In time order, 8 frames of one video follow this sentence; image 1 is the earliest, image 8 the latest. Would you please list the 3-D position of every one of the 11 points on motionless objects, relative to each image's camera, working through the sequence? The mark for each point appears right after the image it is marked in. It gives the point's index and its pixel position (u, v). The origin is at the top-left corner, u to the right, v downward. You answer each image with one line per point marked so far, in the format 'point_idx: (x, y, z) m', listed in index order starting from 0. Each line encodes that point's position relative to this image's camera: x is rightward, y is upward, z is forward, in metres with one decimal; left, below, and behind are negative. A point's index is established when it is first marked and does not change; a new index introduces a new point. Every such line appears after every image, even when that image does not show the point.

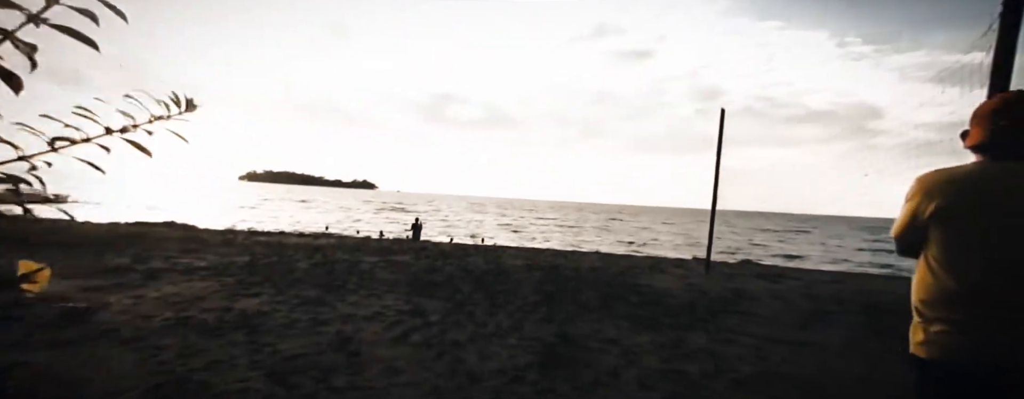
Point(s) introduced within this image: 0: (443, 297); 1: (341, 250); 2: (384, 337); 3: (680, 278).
0: (-1.4, -1.9, +13.0) m
1: (-5.0, -1.4, +19.1) m
2: (-1.8, -1.9, +9.4) m
3: (+4.3, -2.0, +16.9) m
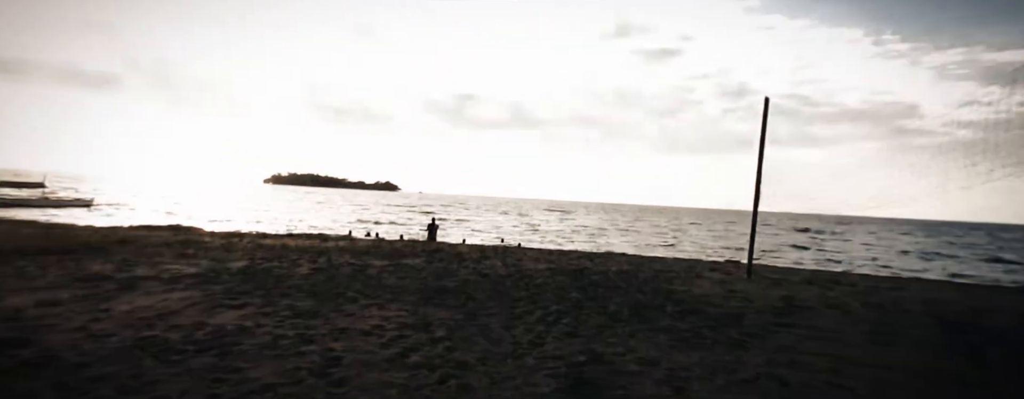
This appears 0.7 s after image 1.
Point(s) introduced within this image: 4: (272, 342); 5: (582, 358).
0: (-1.0, -1.9, +11.6) m
1: (-4.4, -1.4, +17.8) m
2: (-1.6, -1.9, +7.9) m
3: (+4.8, -1.9, +15.2) m
4: (-2.9, -1.8, +8.1) m
5: (+0.9, -2.0, +8.5) m
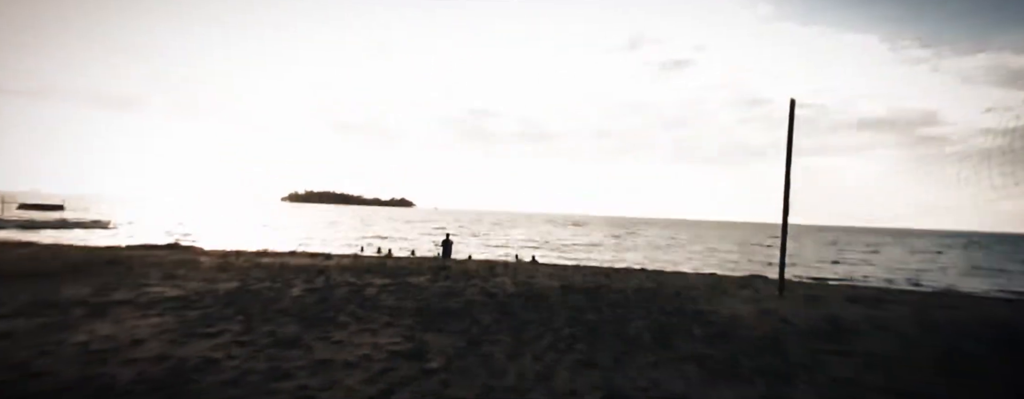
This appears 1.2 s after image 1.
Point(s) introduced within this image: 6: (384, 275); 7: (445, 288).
0: (-0.9, -2.1, +10.4) m
1: (-4.1, -1.8, +16.7) m
2: (-1.5, -2.0, +6.8) m
3: (+5.0, -2.1, +13.9) m
4: (-2.9, -1.9, +7.1) m
5: (+1.0, -2.2, +7.3) m
6: (-3.2, -1.9, +16.4) m
7: (-1.5, -2.0, +14.8) m
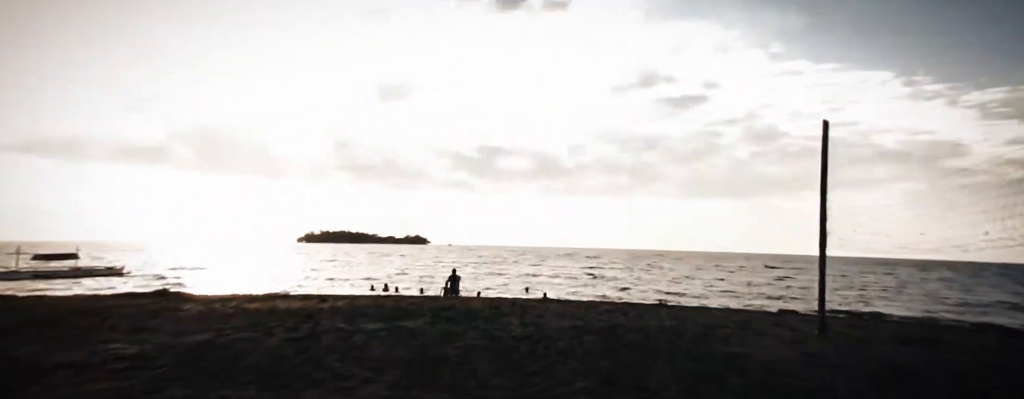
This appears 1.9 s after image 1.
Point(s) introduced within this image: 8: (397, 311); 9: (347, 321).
0: (-0.8, -2.5, +8.9) m
1: (-3.9, -2.7, +15.3) m
2: (-1.6, -2.3, +5.3) m
3: (+5.1, -2.6, +12.3) m
4: (-2.9, -2.2, +5.6) m
5: (+0.9, -2.4, +5.8) m
6: (-3.0, -2.7, +15.0) m
7: (-1.3, -2.7, +13.3) m
8: (-2.8, -2.7, +16.0) m
9: (-3.6, -2.6, +14.4) m
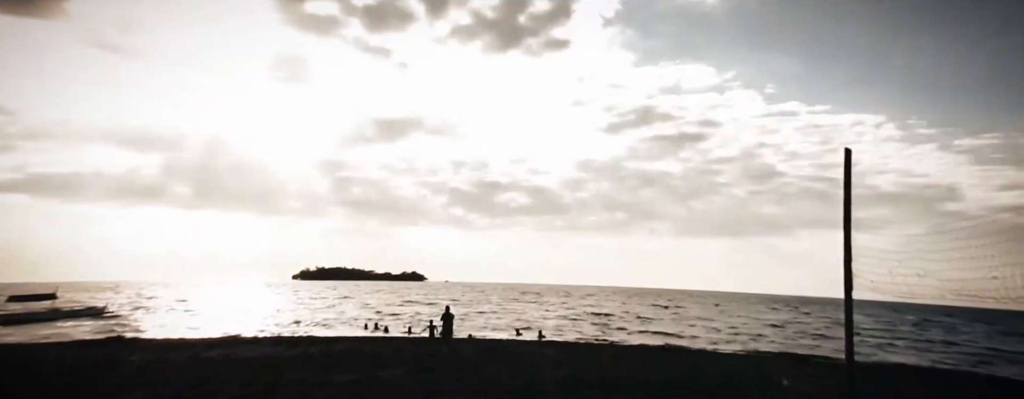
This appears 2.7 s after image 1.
0: (-1.0, -2.9, +7.4) m
1: (-4.1, -3.4, +13.7) m
2: (-1.8, -2.5, +3.8) m
3: (+4.9, -3.3, +10.8) m
4: (-3.1, -2.4, +4.1) m
5: (+0.7, -2.6, +4.3) m
6: (-3.2, -3.4, +13.4) m
7: (-1.5, -3.3, +11.8) m
8: (-3.0, -3.5, +14.4) m
9: (-3.8, -3.3, +12.8) m
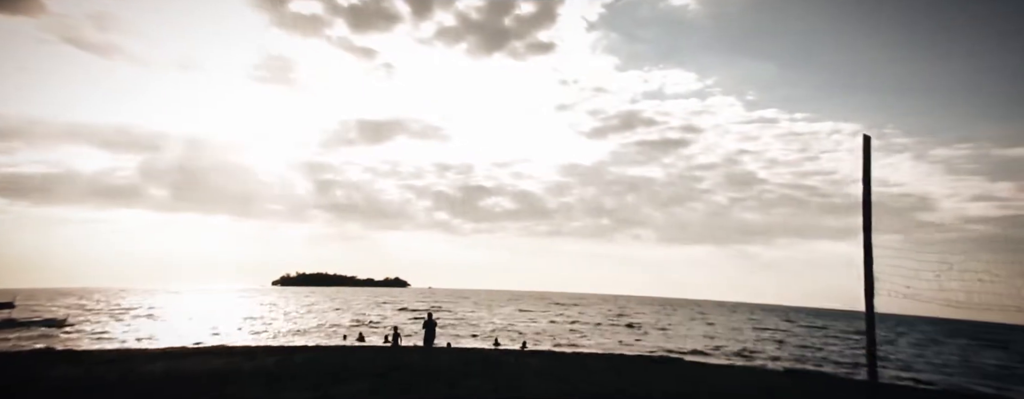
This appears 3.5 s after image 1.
0: (-1.3, -2.8, +5.9) m
1: (-4.5, -3.3, +12.1) m
2: (-1.9, -2.3, +2.3) m
3: (+4.6, -3.2, +9.4) m
4: (-3.3, -2.3, +2.5) m
5: (+0.6, -2.5, +2.8) m
6: (-3.6, -3.3, +11.8) m
7: (-1.9, -3.2, +10.2) m
8: (-3.4, -3.4, +12.8) m
9: (-4.1, -3.2, +11.2) m
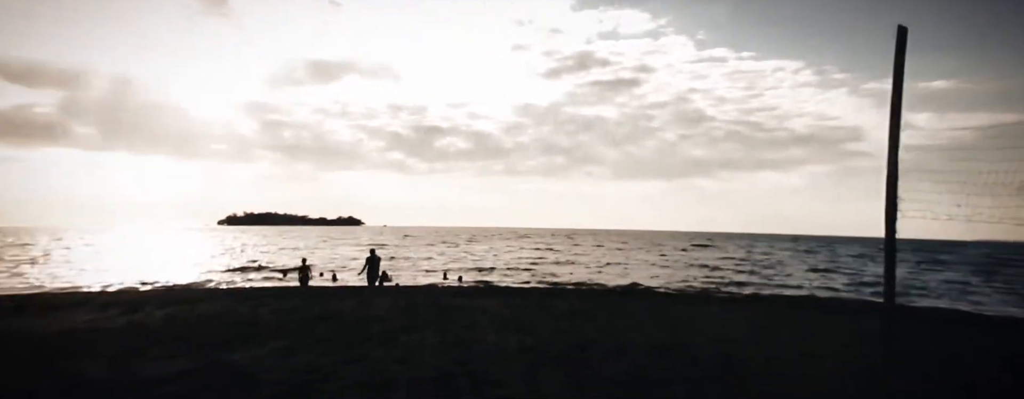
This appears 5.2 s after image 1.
0: (-1.5, -2.0, +3.7) m
1: (-5.2, -2.0, +9.8) m
2: (-1.9, -1.8, 0.0) m
3: (+4.1, -2.0, +7.6) m
4: (-3.3, -1.8, +0.2) m
5: (+0.5, -1.9, +0.7) m
6: (-4.2, -2.0, +9.5) m
7: (-2.4, -2.0, +8.1) m
8: (-4.1, -2.0, +10.6) m
9: (-4.8, -2.0, +8.9) m
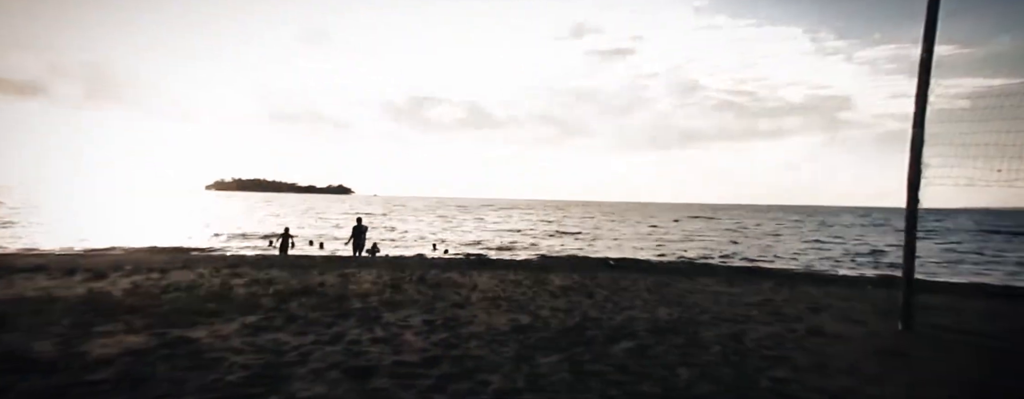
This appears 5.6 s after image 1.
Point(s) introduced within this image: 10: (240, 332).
0: (-1.6, -1.8, +3.0) m
1: (-5.3, -1.5, +9.0) m
2: (-1.9, -1.8, -0.6) m
3: (+4.0, -1.7, +7.0) m
4: (-3.3, -1.8, -0.5) m
5: (+0.5, -1.9, +0.1) m
6: (-4.3, -1.5, +8.8) m
7: (-2.5, -1.7, +7.4) m
8: (-4.2, -1.5, +9.8) m
9: (-4.8, -1.5, +8.2) m
10: (-3.2, -1.6, +8.4) m
